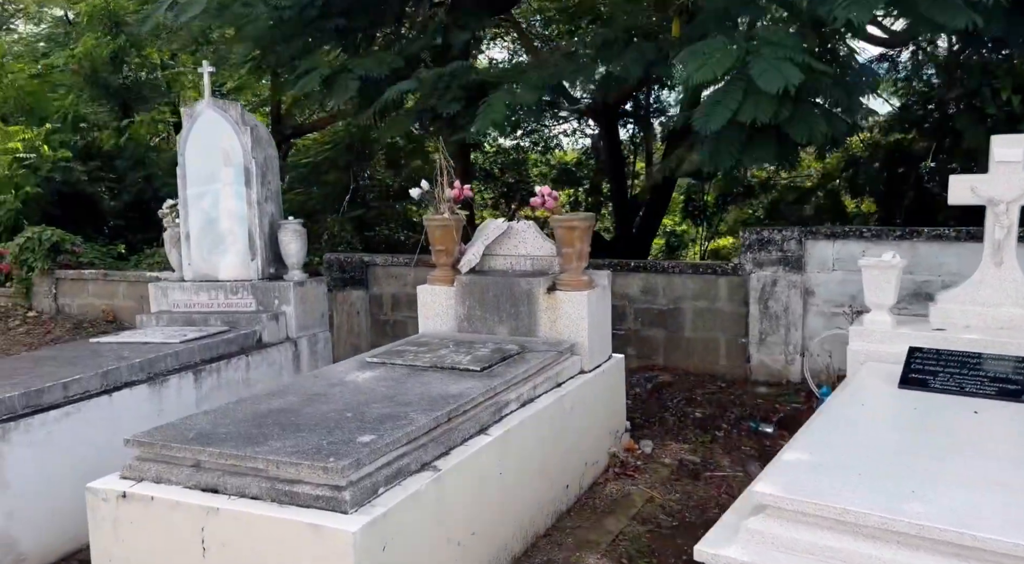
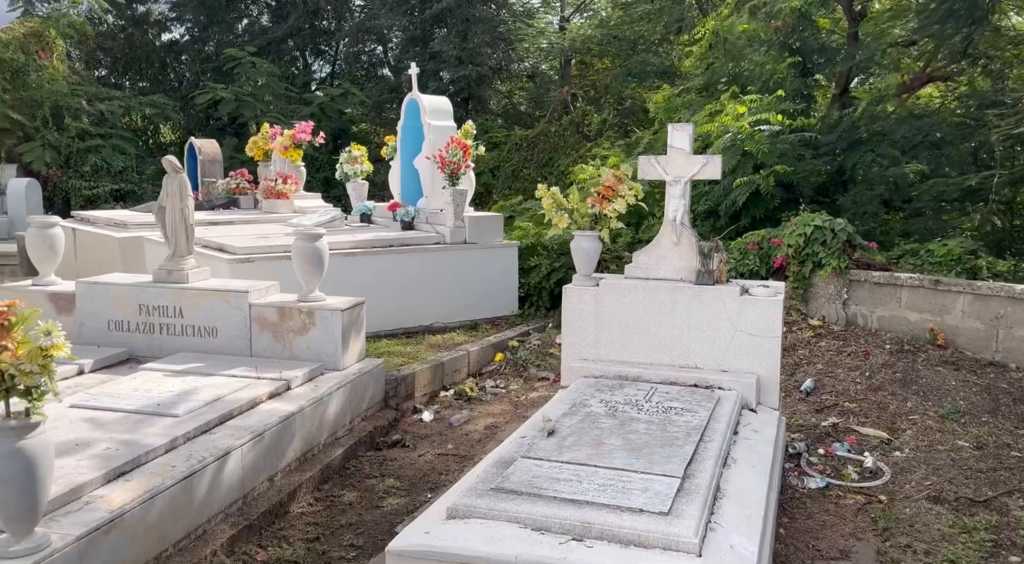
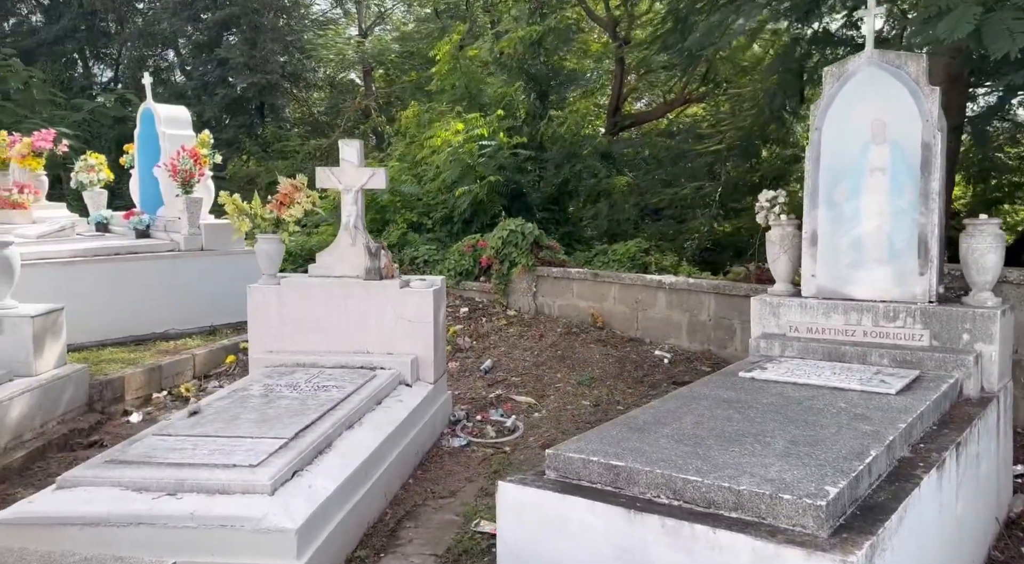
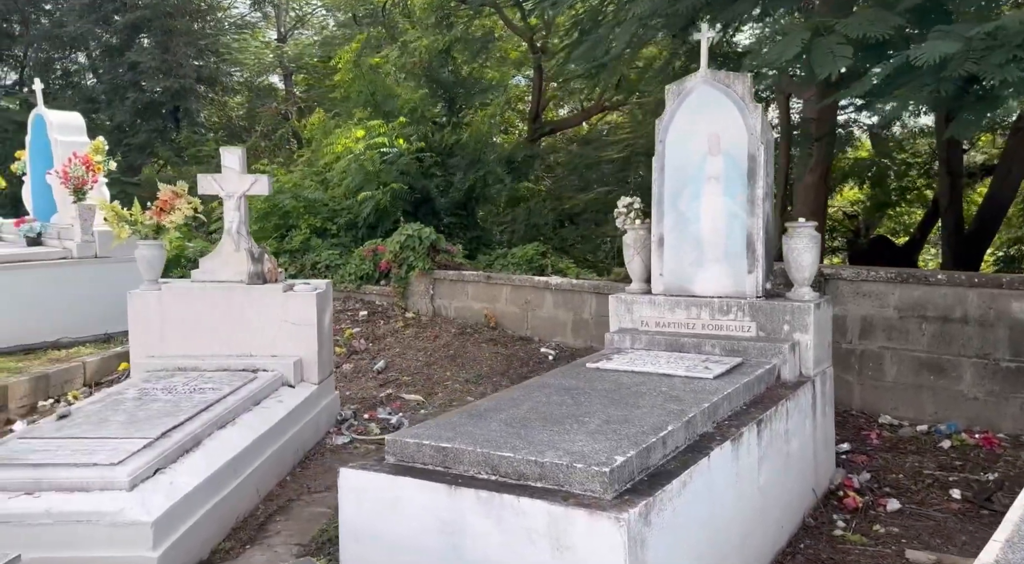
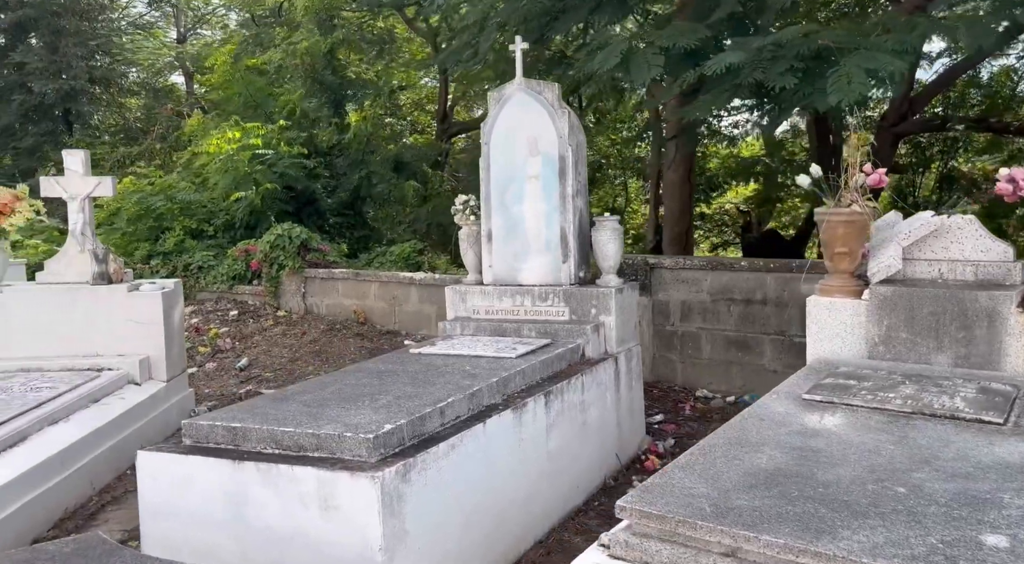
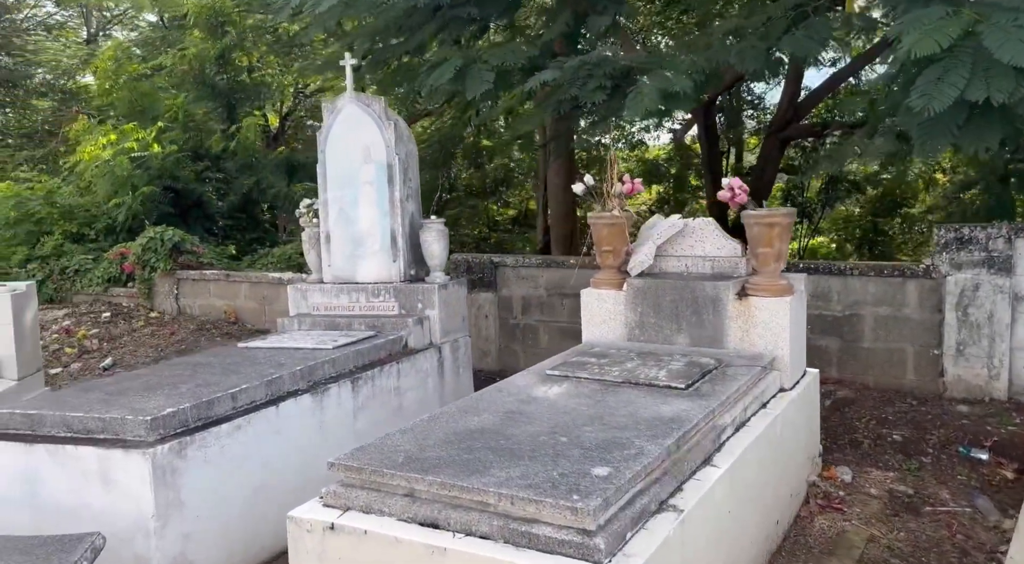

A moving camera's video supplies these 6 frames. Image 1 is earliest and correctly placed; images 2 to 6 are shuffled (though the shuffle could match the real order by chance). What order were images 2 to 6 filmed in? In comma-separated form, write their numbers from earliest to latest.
6, 5, 4, 3, 2
